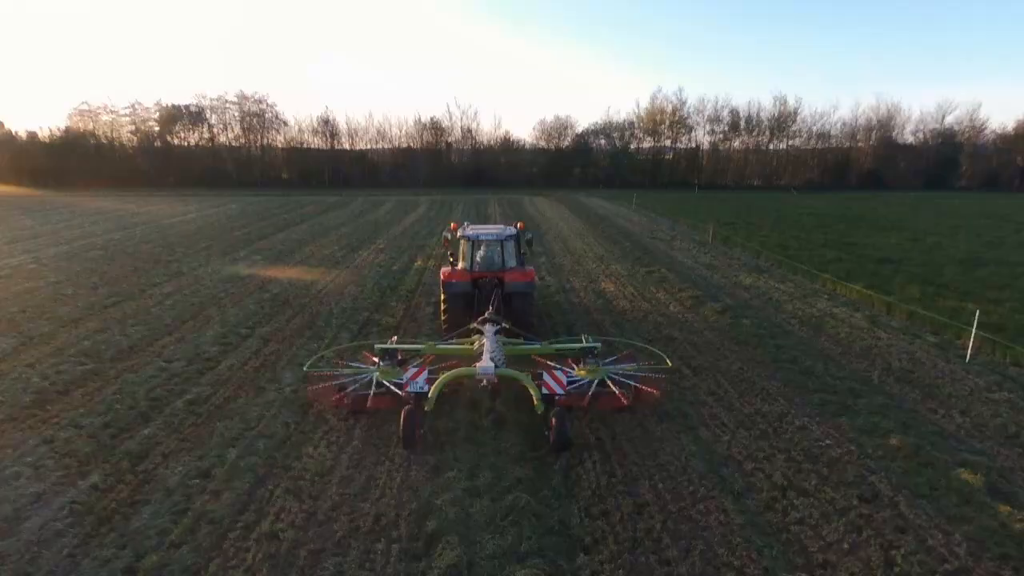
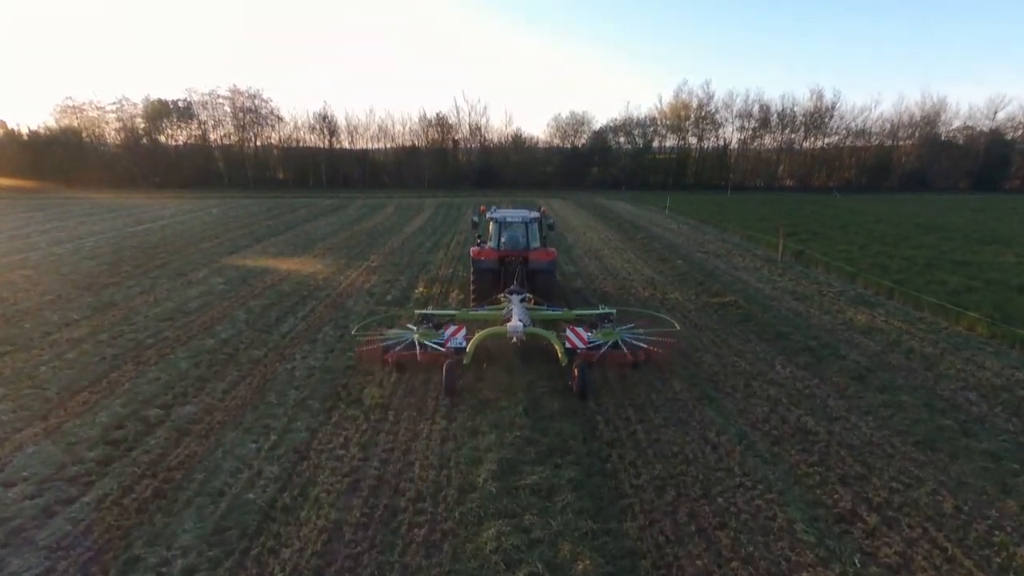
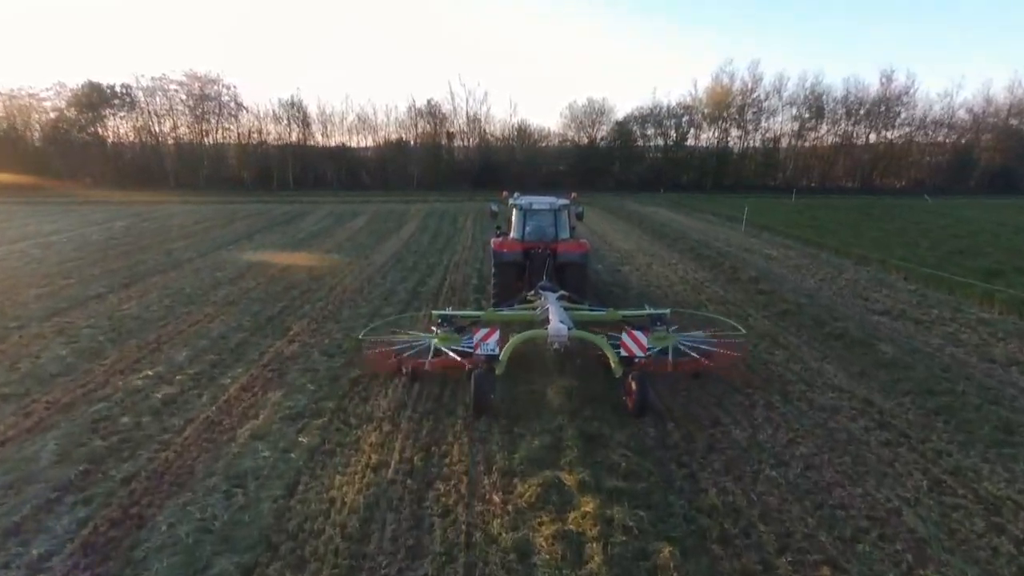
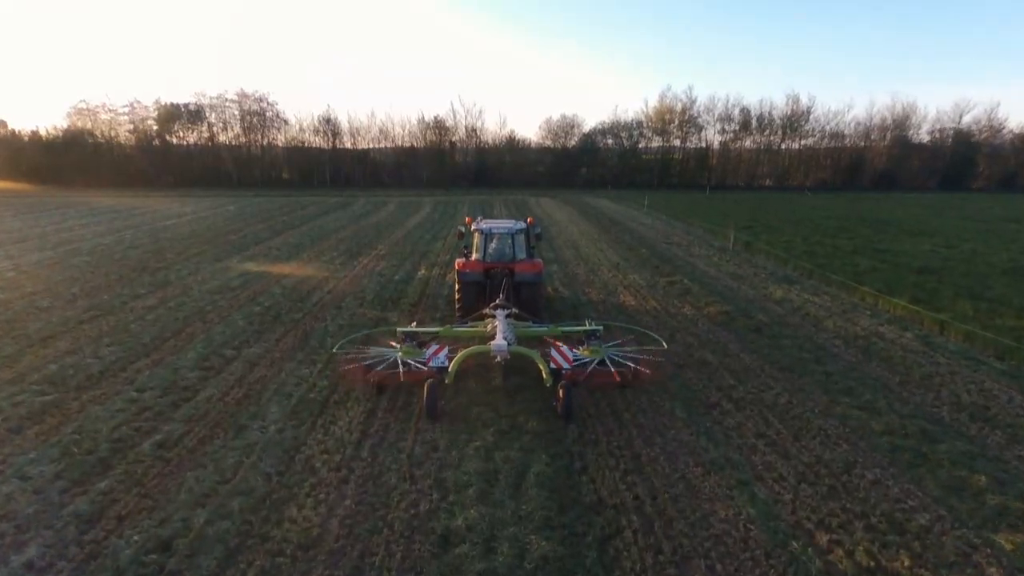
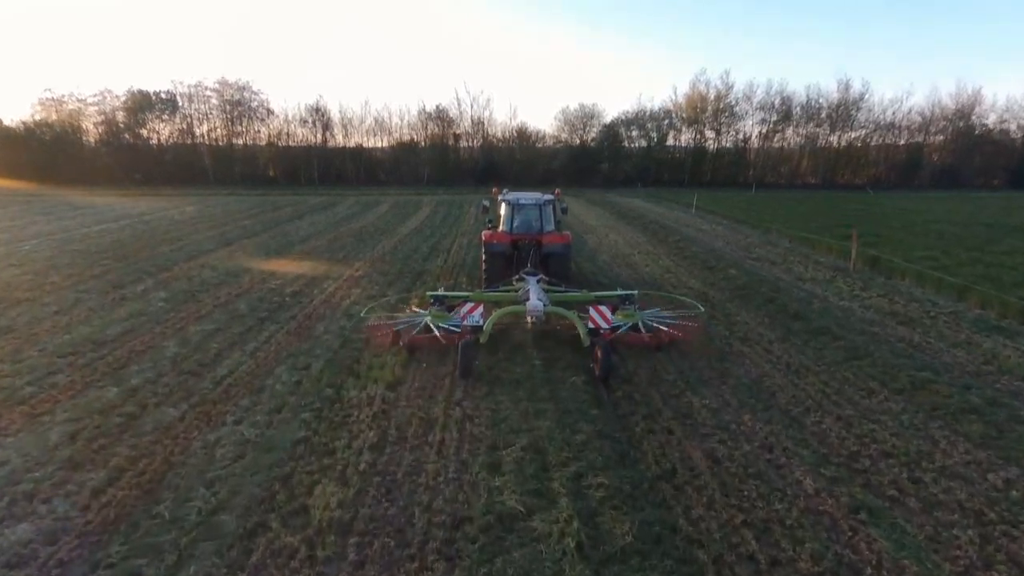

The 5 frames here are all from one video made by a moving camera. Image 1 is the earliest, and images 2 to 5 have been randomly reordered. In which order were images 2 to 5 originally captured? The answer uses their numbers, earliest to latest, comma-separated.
4, 2, 5, 3
